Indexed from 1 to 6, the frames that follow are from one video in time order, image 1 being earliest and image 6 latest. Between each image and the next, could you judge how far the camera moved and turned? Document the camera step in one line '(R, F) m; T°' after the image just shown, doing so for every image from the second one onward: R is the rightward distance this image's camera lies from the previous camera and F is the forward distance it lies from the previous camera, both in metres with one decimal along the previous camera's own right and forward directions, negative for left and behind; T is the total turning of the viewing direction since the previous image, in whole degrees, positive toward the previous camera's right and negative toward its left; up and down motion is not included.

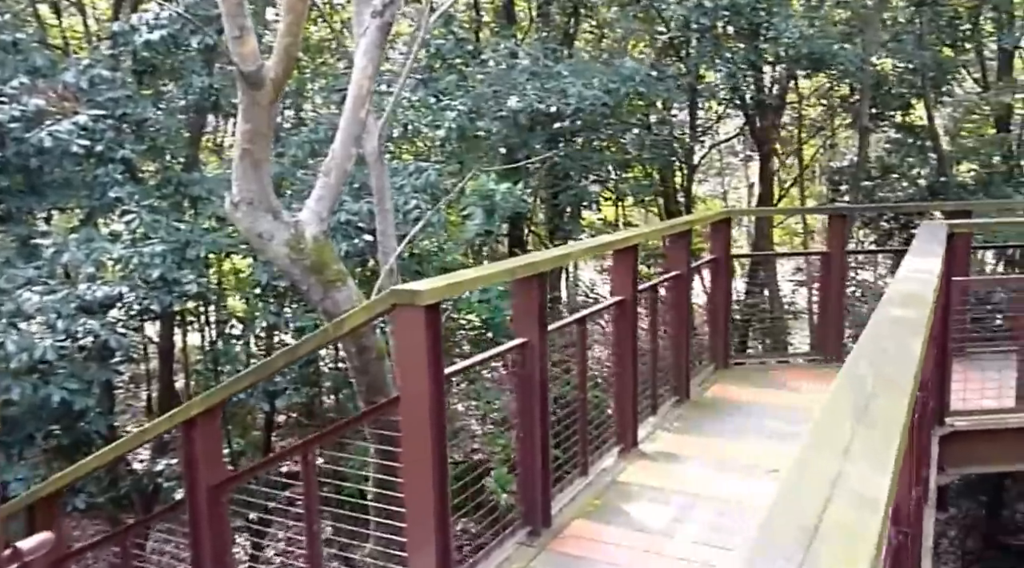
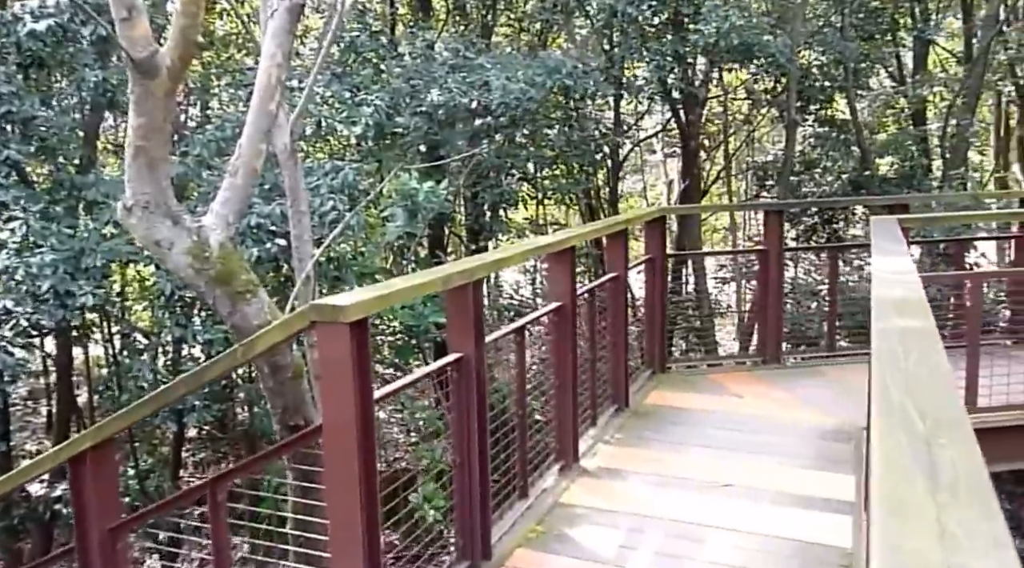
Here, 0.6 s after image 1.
(0.0, +0.3) m; +5°
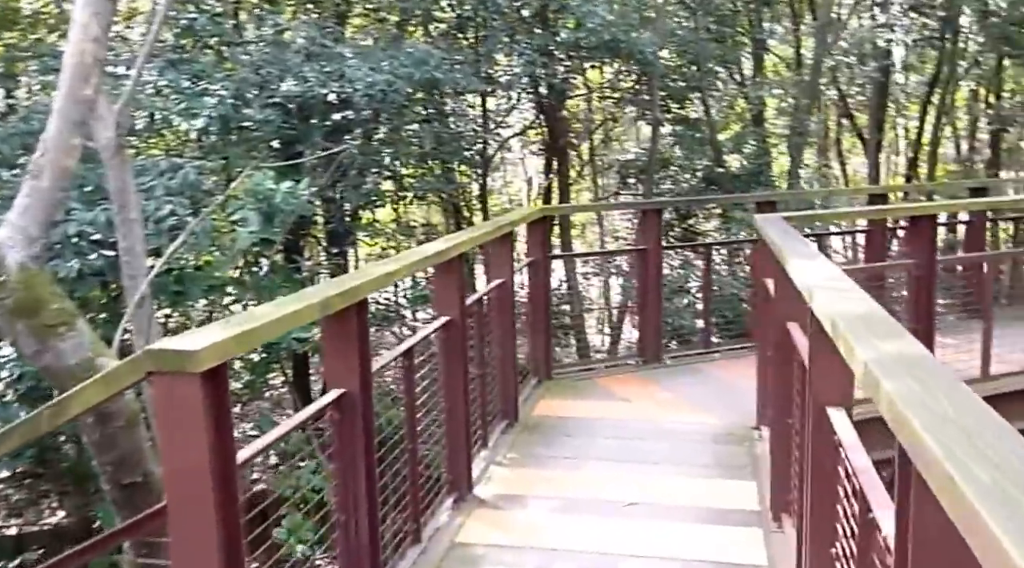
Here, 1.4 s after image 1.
(-0.1, +0.3) m; +10°
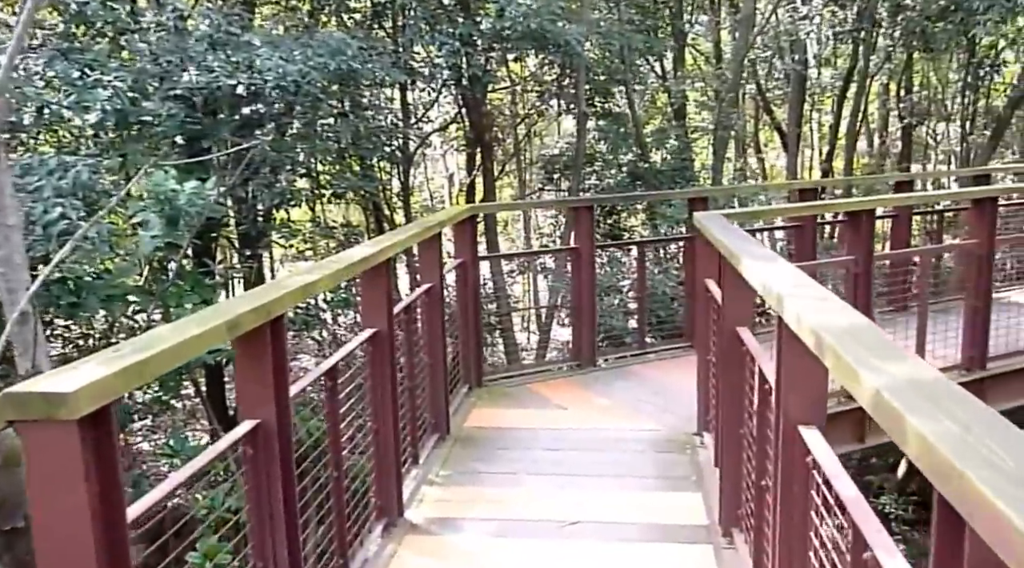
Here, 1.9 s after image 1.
(0.0, +0.2) m; +5°
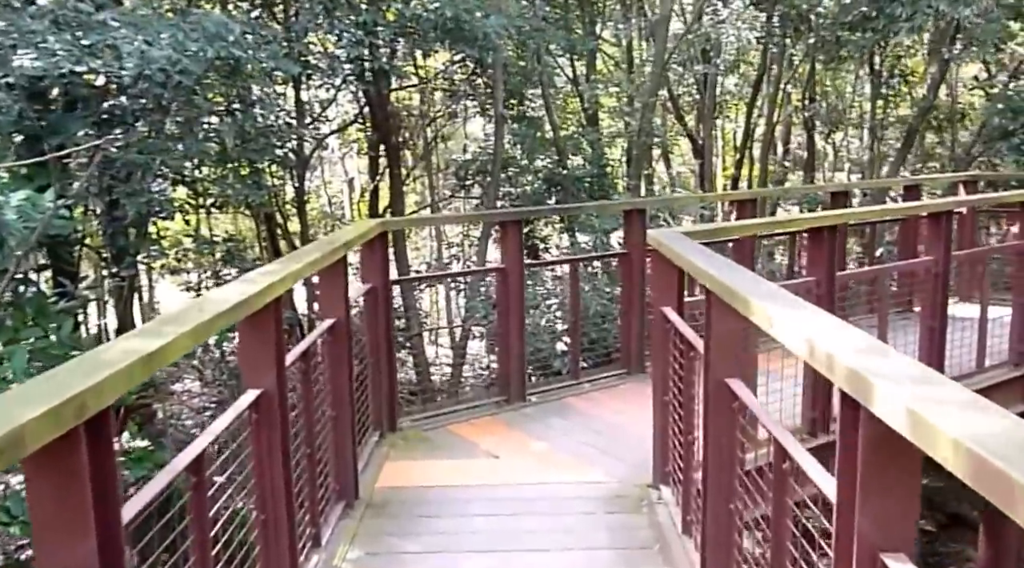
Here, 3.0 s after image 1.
(-0.1, +0.6) m; +7°
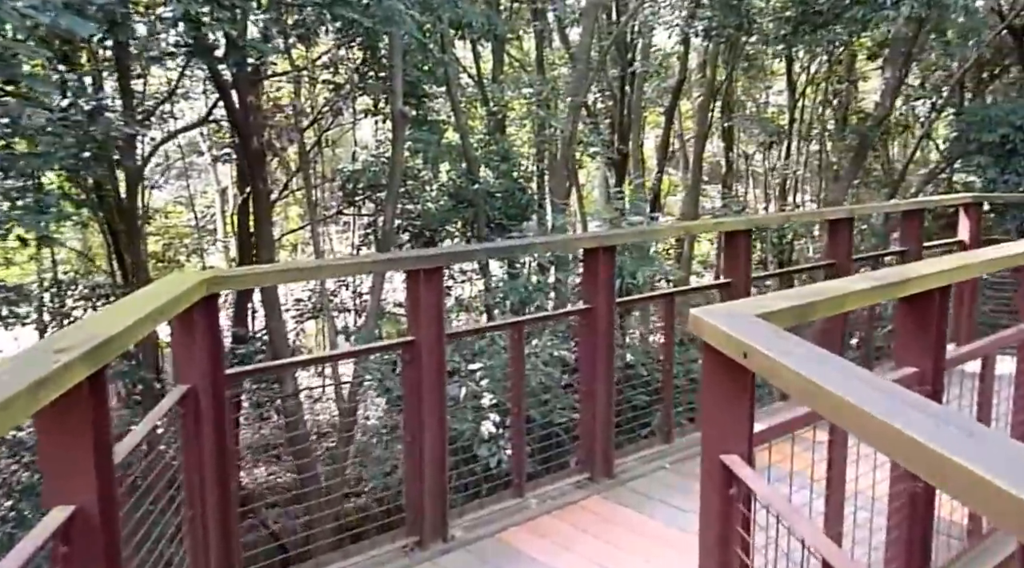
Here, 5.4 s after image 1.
(-0.1, +1.4) m; +7°
